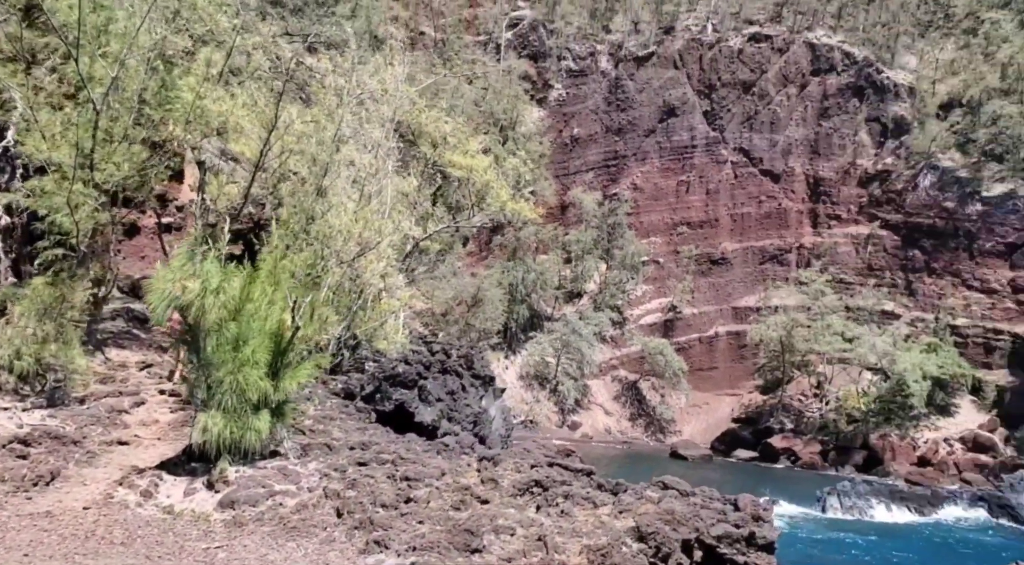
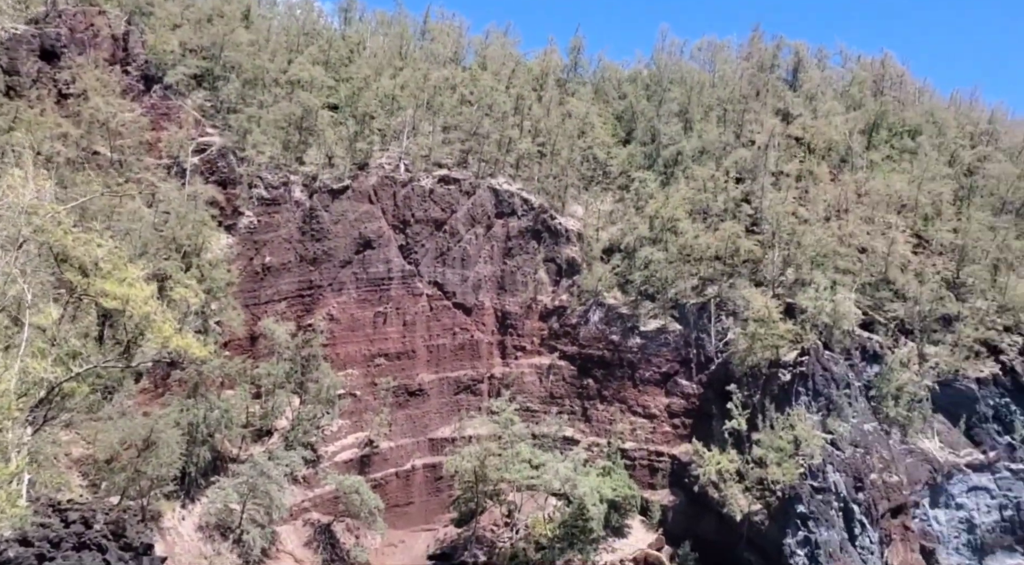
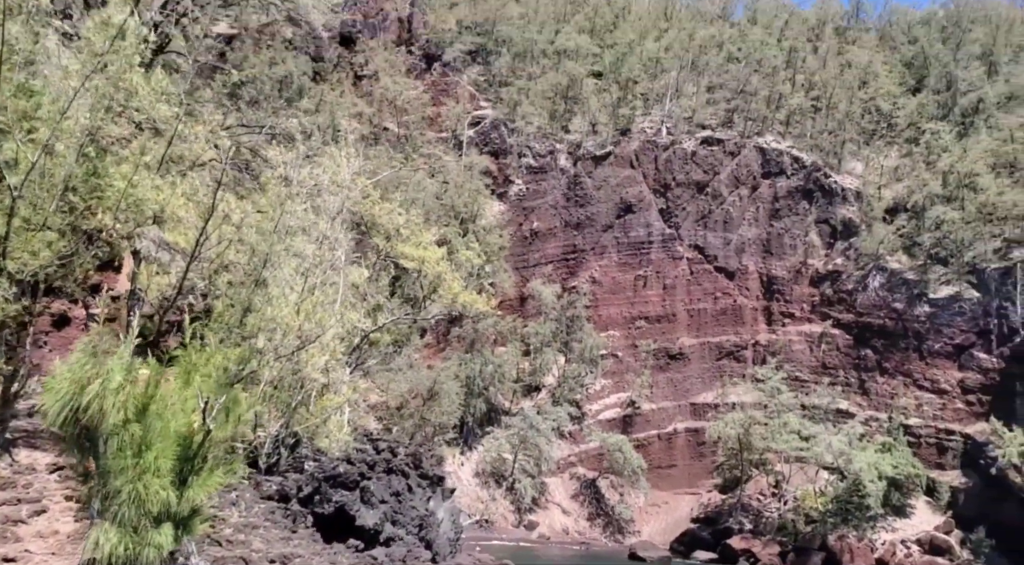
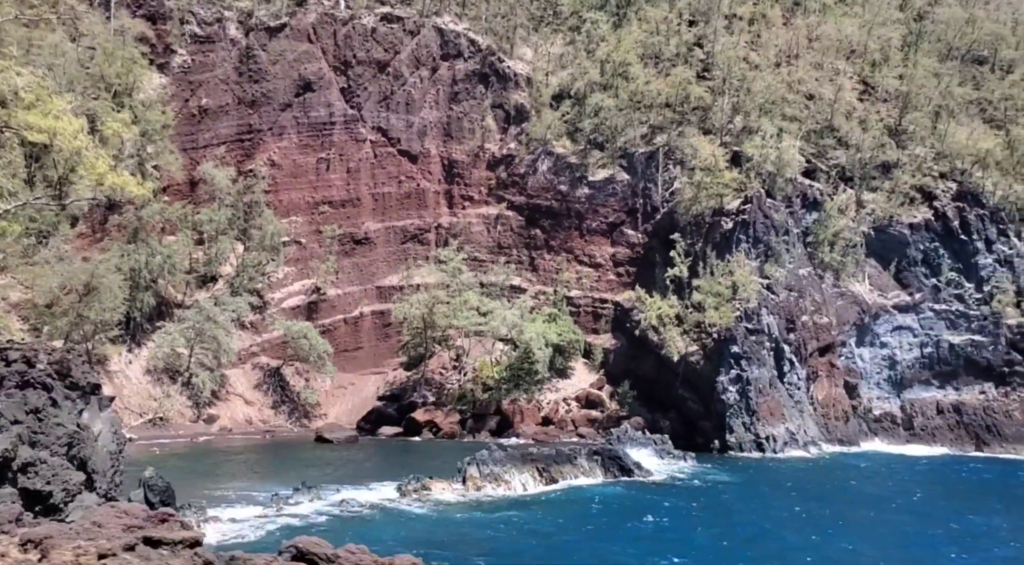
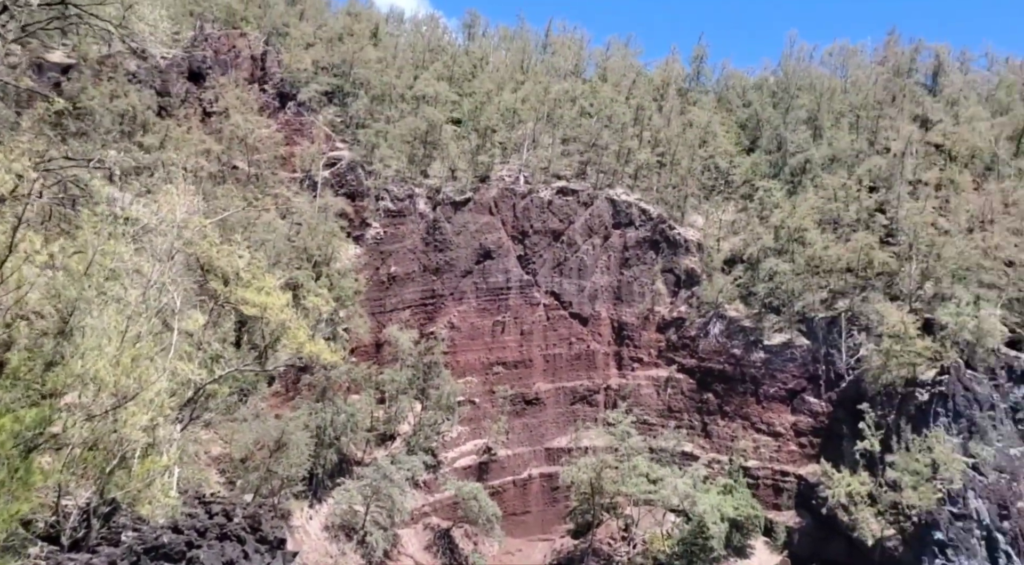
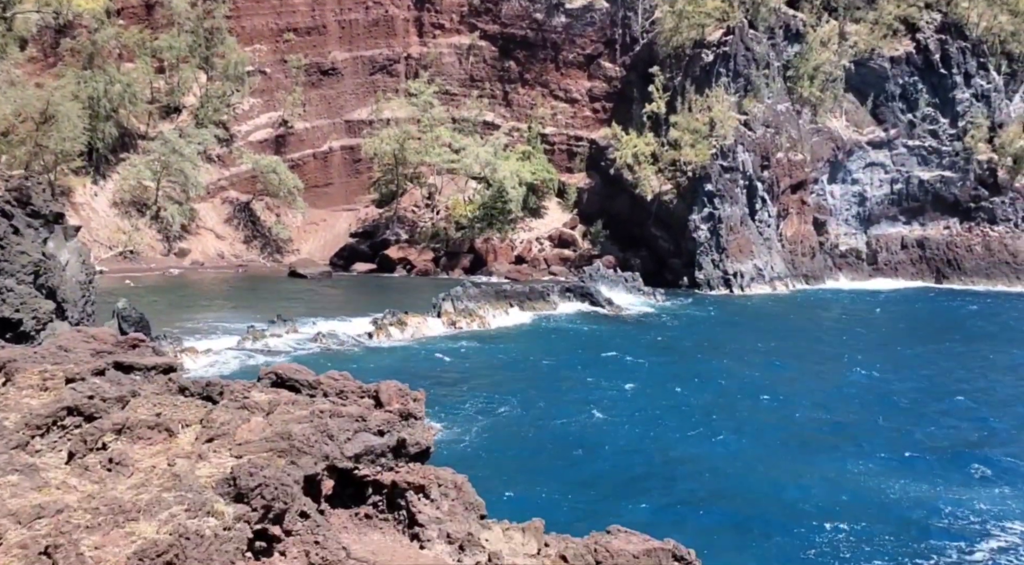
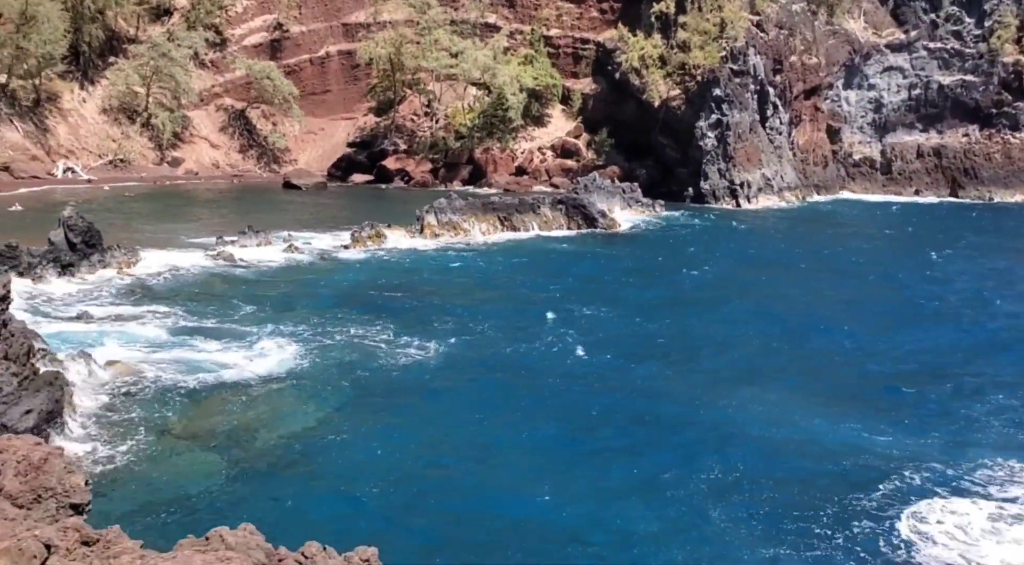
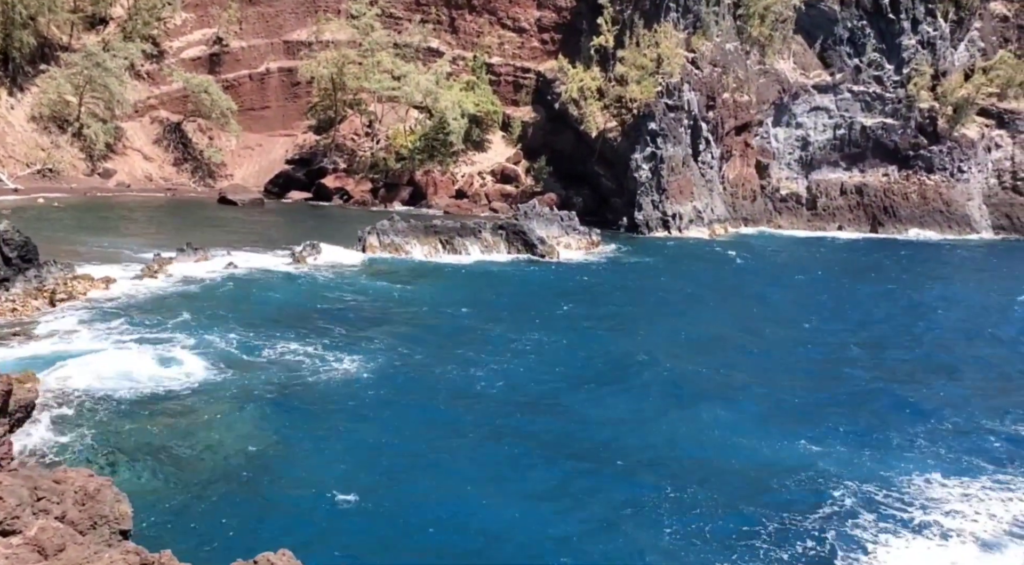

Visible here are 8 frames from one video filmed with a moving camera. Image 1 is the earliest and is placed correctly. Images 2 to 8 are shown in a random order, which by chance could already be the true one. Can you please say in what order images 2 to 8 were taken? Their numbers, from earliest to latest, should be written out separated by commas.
3, 5, 2, 4, 6, 8, 7
